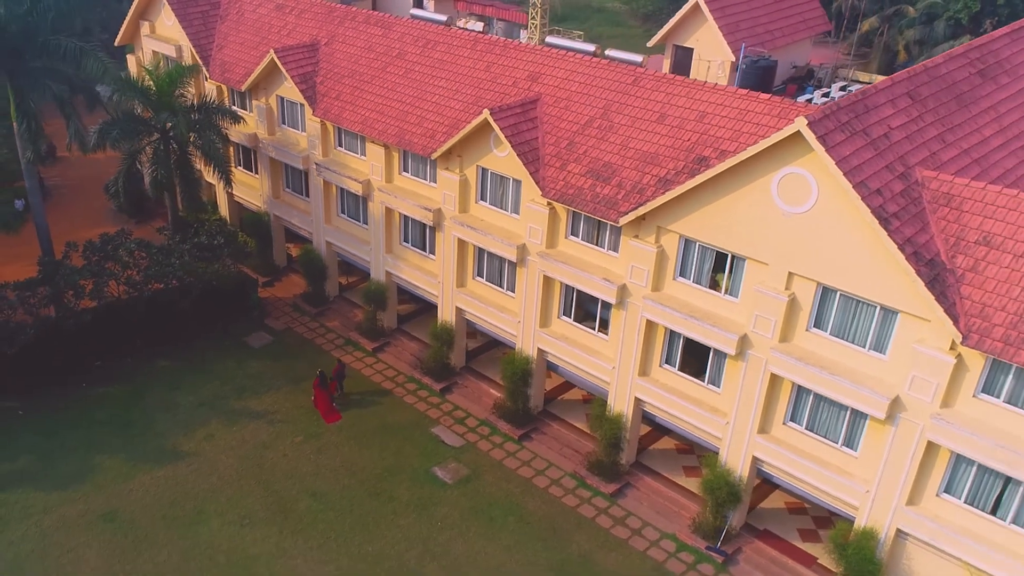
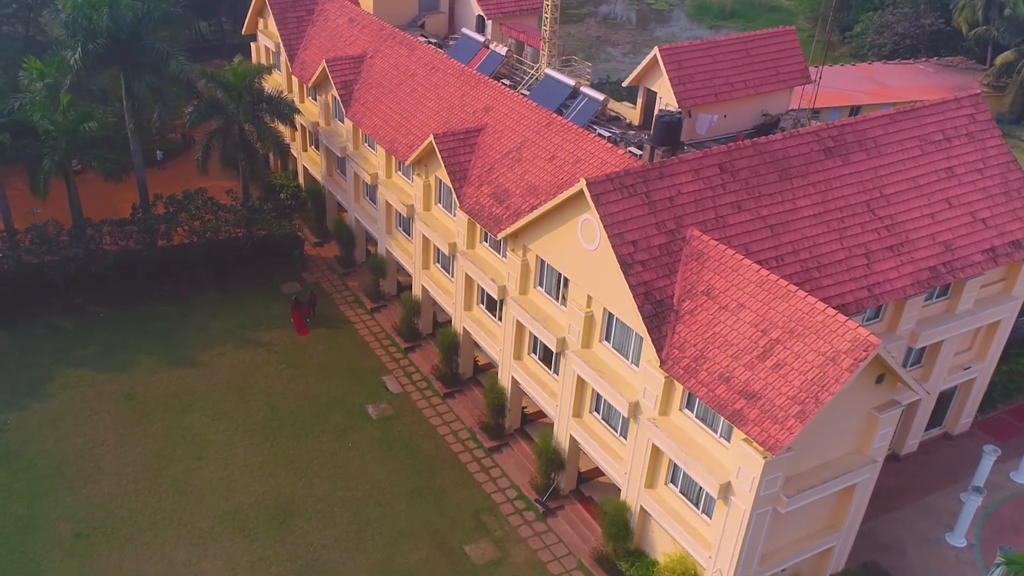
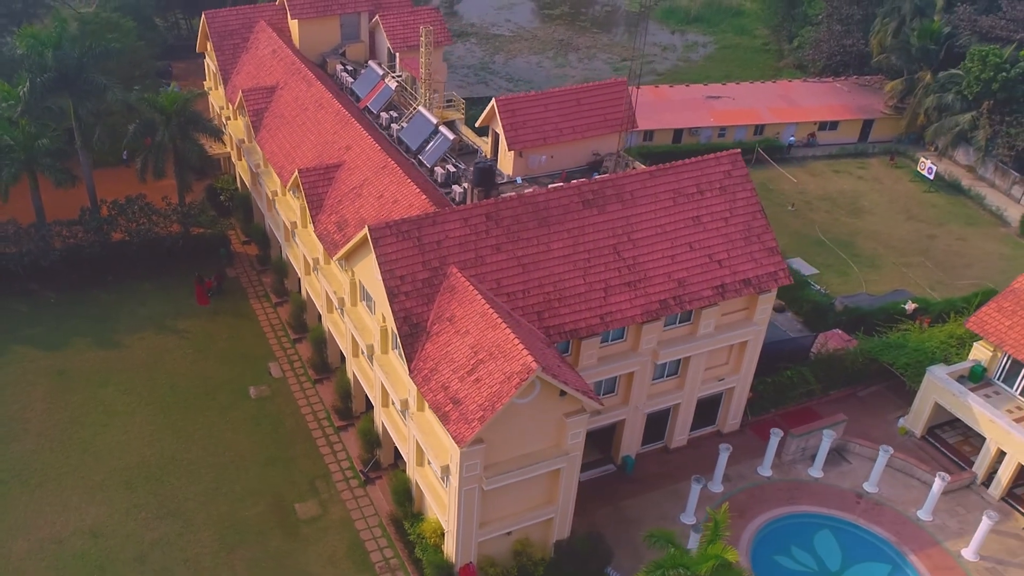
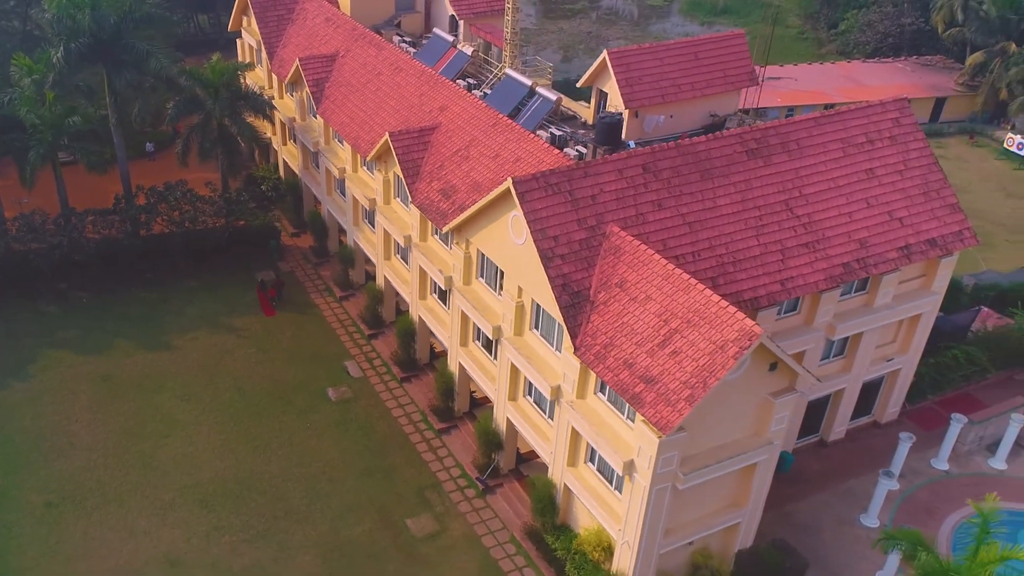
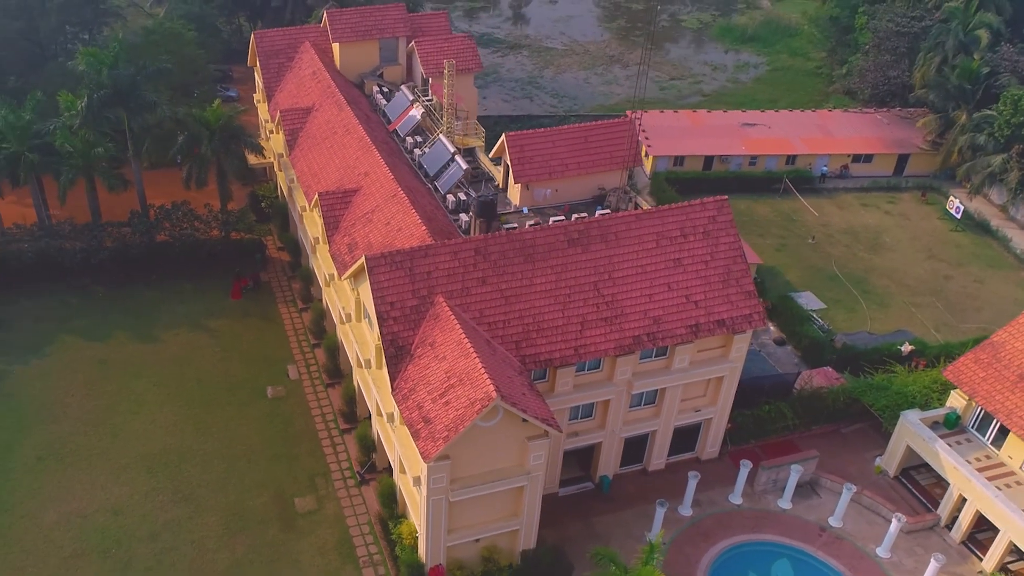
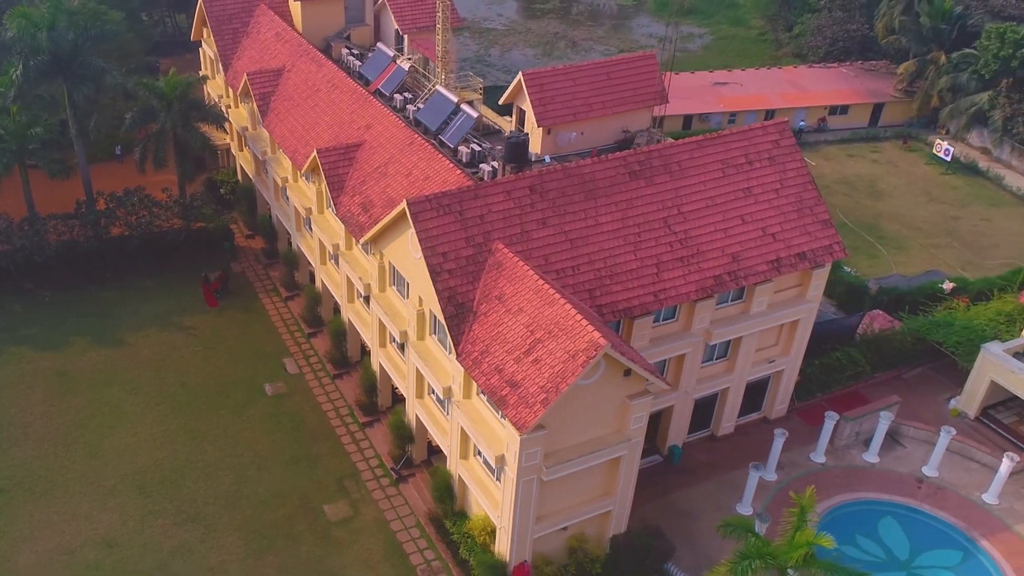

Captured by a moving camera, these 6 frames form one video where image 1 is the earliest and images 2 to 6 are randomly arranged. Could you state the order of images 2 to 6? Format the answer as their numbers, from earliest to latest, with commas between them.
2, 4, 6, 3, 5
